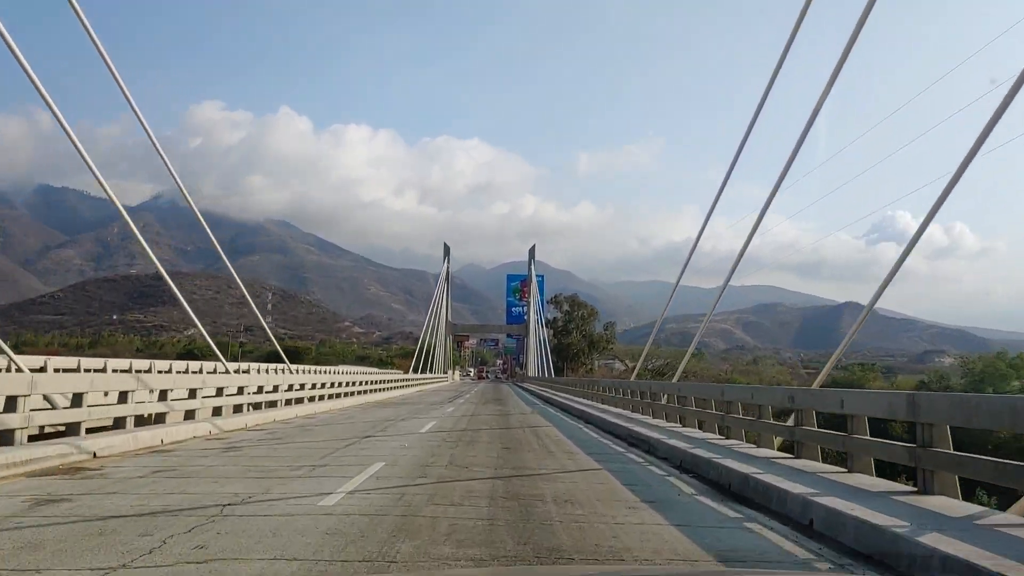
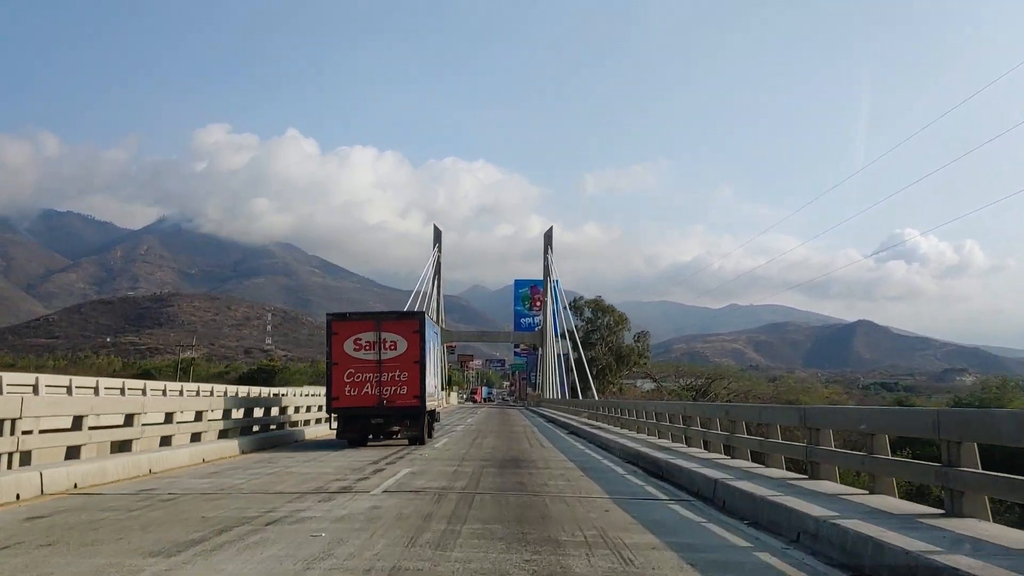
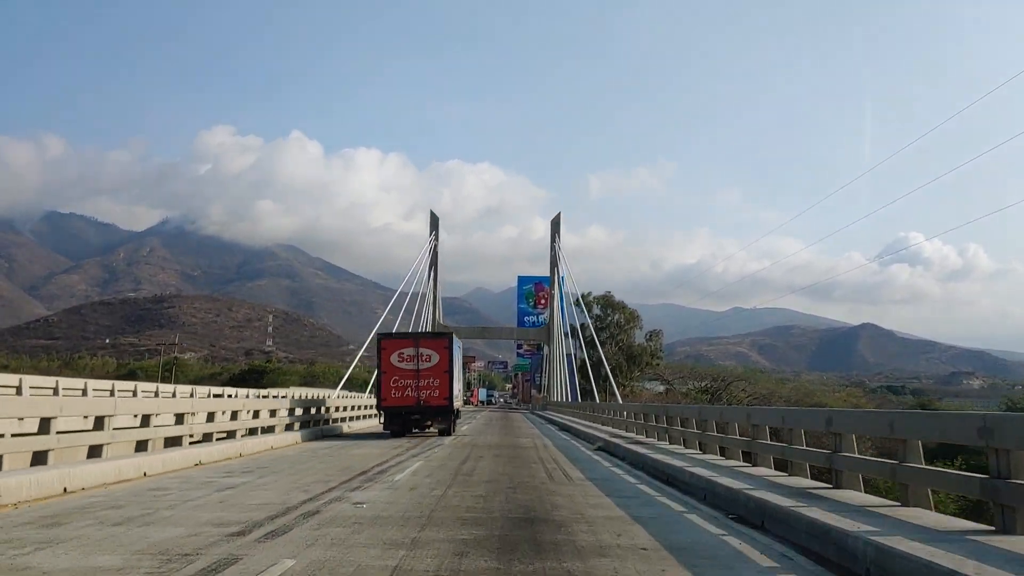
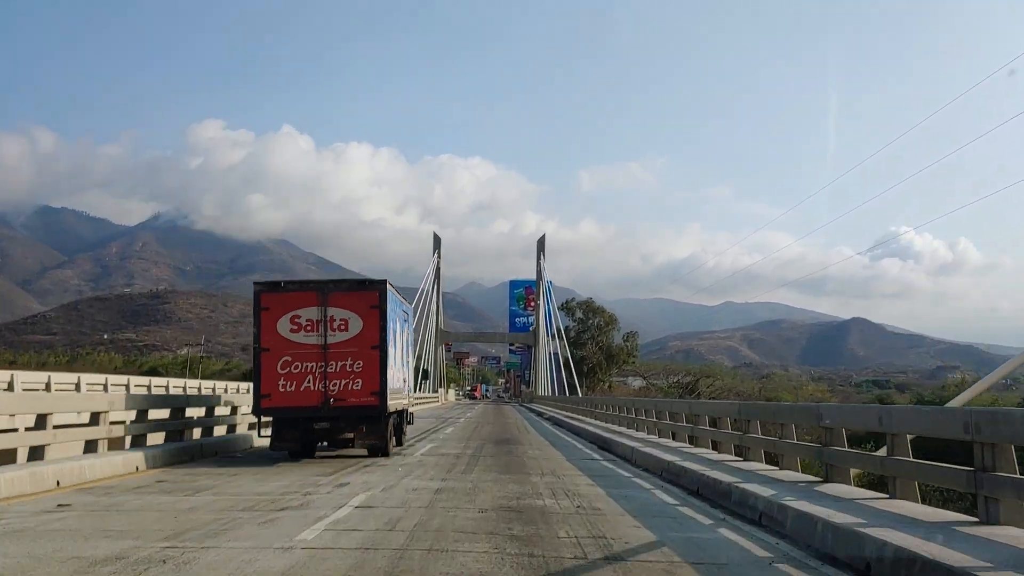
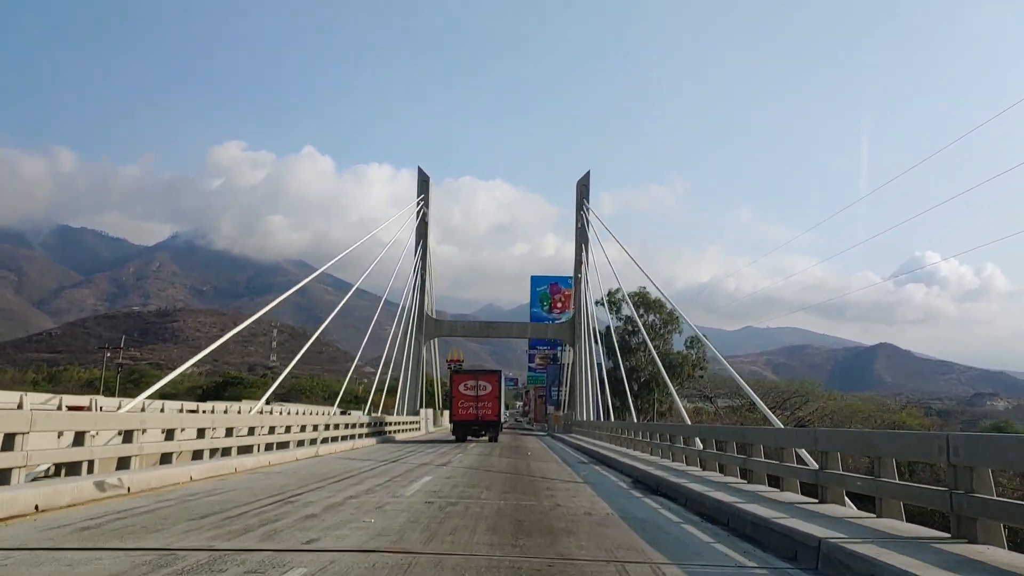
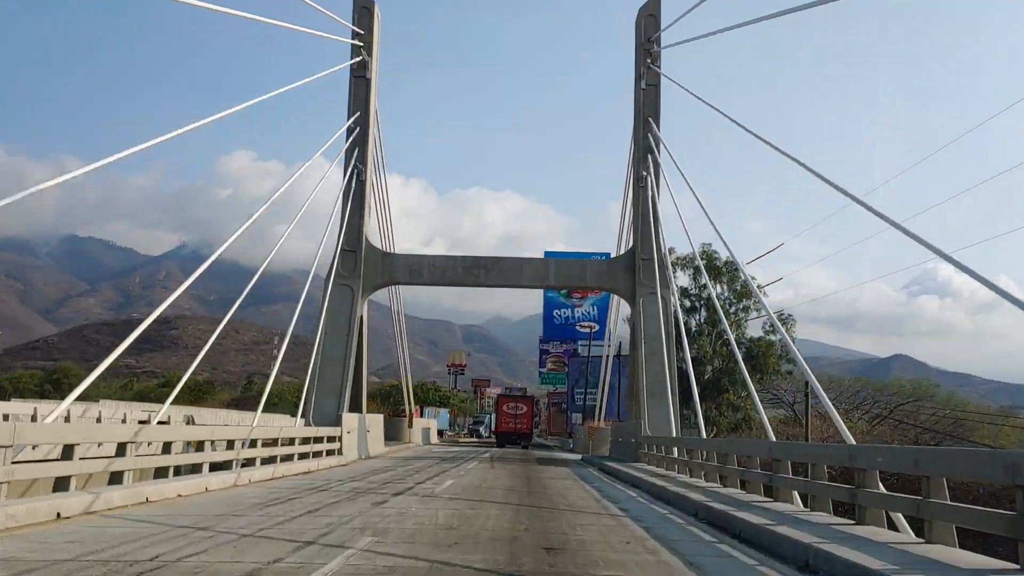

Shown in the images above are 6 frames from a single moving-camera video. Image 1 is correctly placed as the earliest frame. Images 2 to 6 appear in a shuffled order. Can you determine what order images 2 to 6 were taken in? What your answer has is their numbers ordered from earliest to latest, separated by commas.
4, 2, 3, 5, 6
